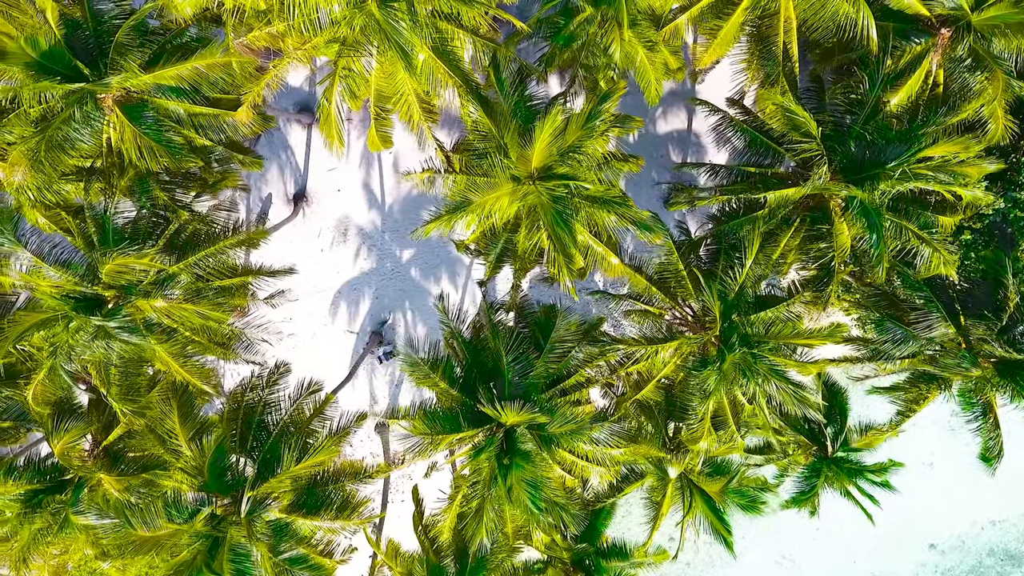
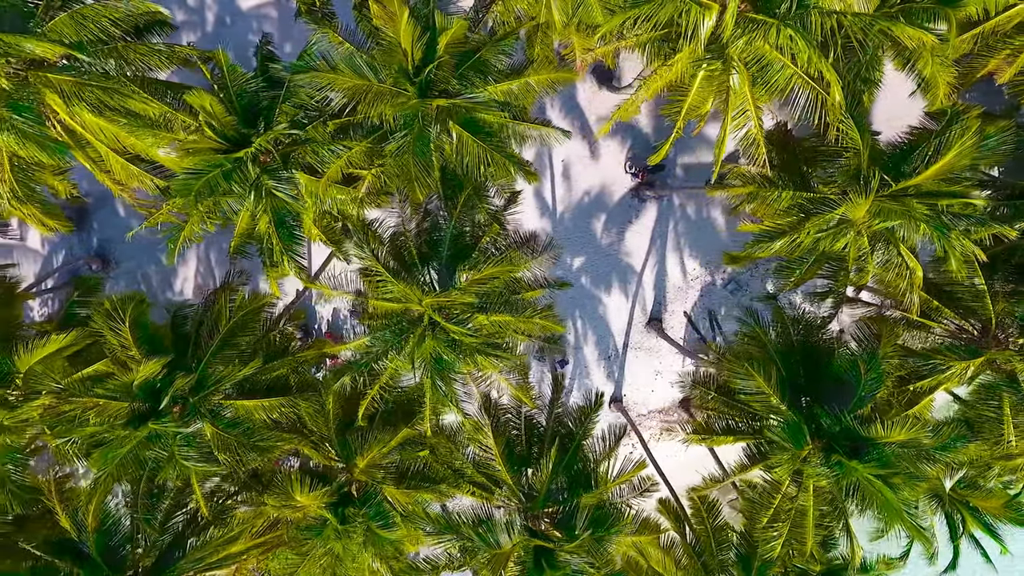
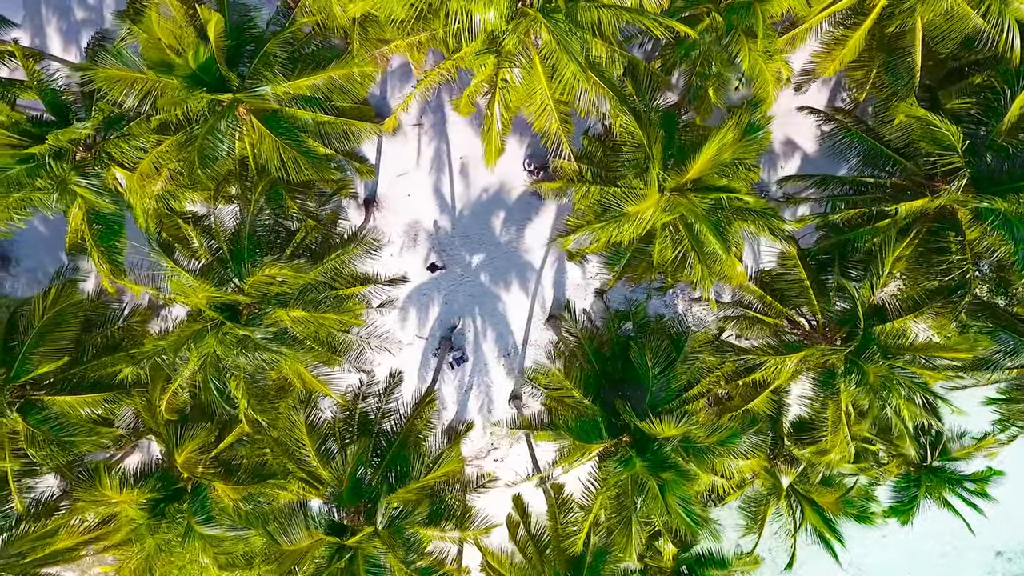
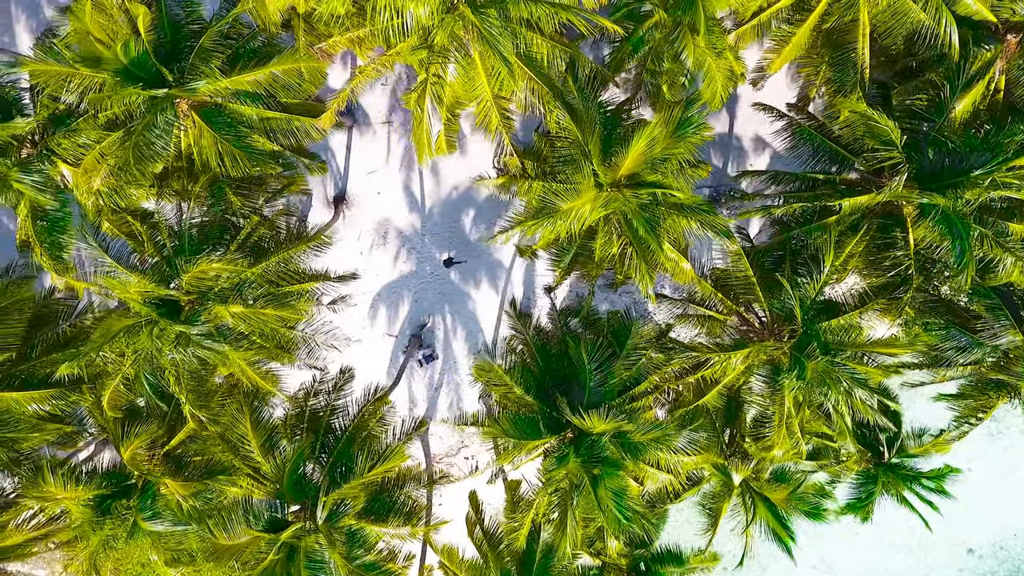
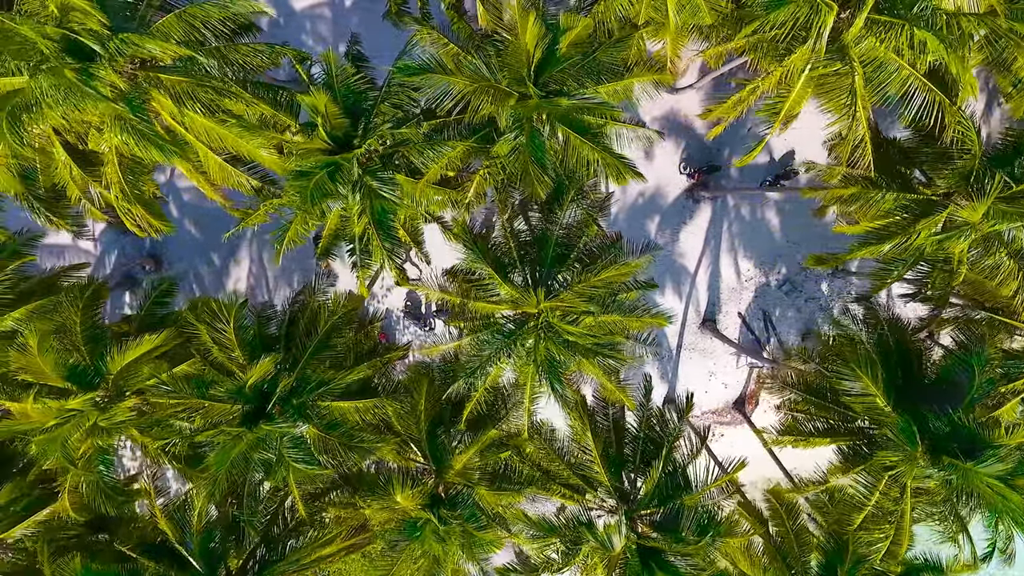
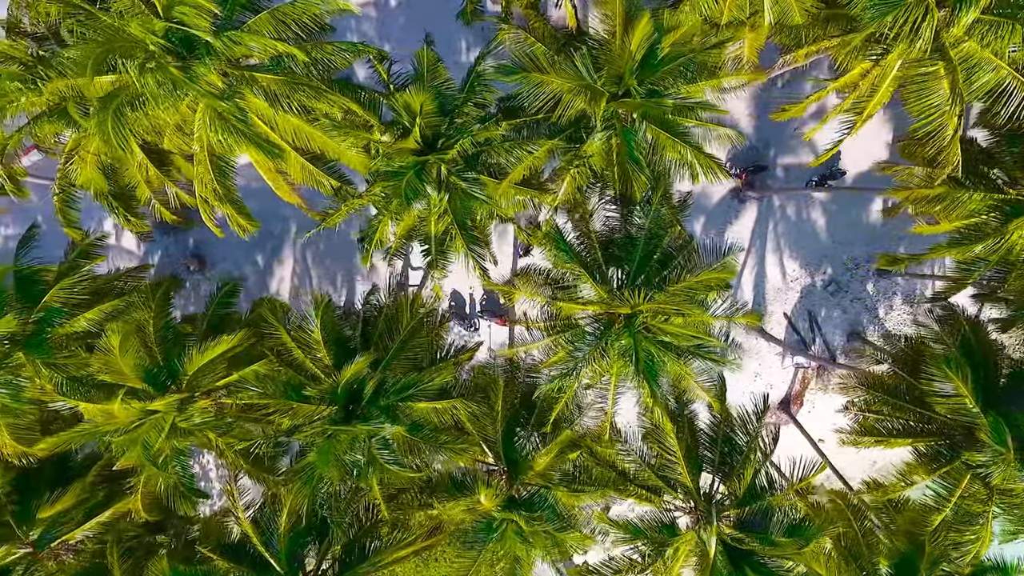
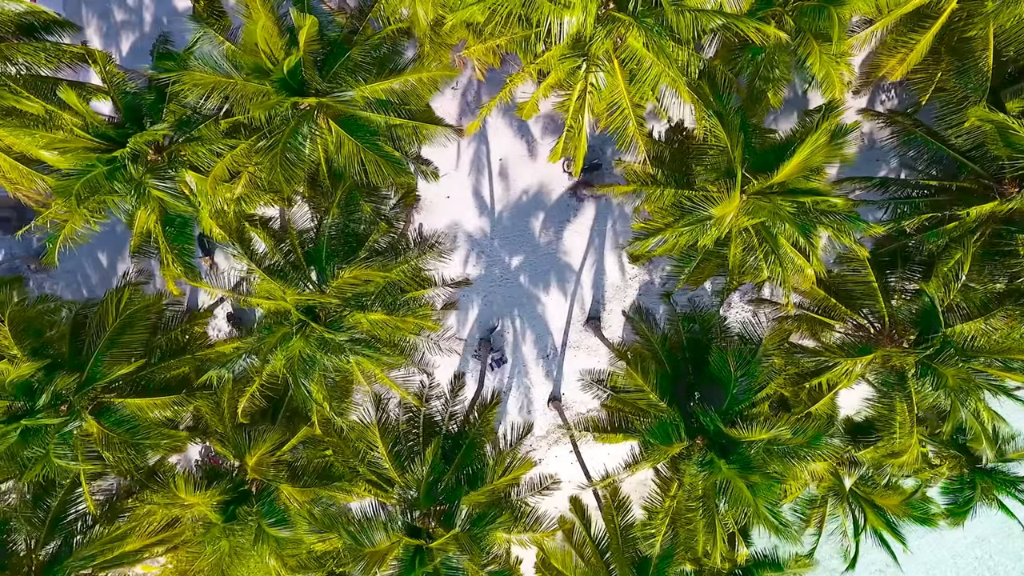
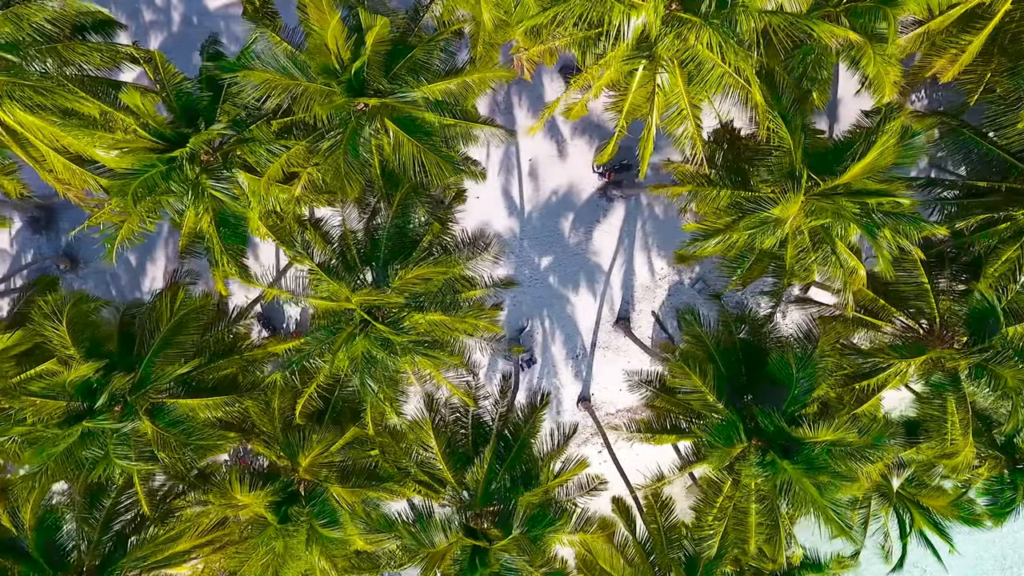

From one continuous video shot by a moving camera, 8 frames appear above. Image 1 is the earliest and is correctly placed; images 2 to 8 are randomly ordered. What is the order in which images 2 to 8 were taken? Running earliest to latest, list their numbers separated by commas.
4, 3, 7, 8, 2, 5, 6
